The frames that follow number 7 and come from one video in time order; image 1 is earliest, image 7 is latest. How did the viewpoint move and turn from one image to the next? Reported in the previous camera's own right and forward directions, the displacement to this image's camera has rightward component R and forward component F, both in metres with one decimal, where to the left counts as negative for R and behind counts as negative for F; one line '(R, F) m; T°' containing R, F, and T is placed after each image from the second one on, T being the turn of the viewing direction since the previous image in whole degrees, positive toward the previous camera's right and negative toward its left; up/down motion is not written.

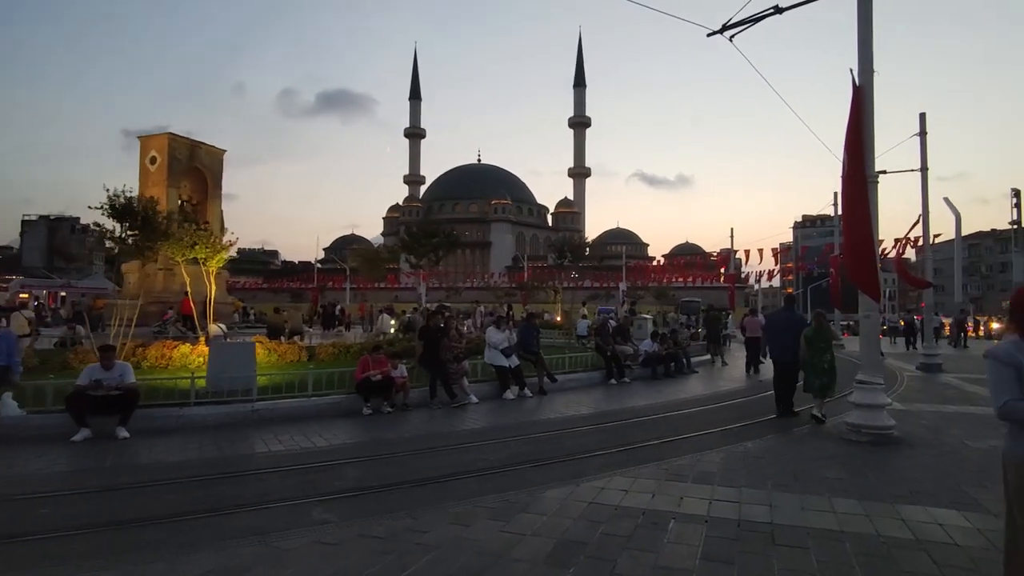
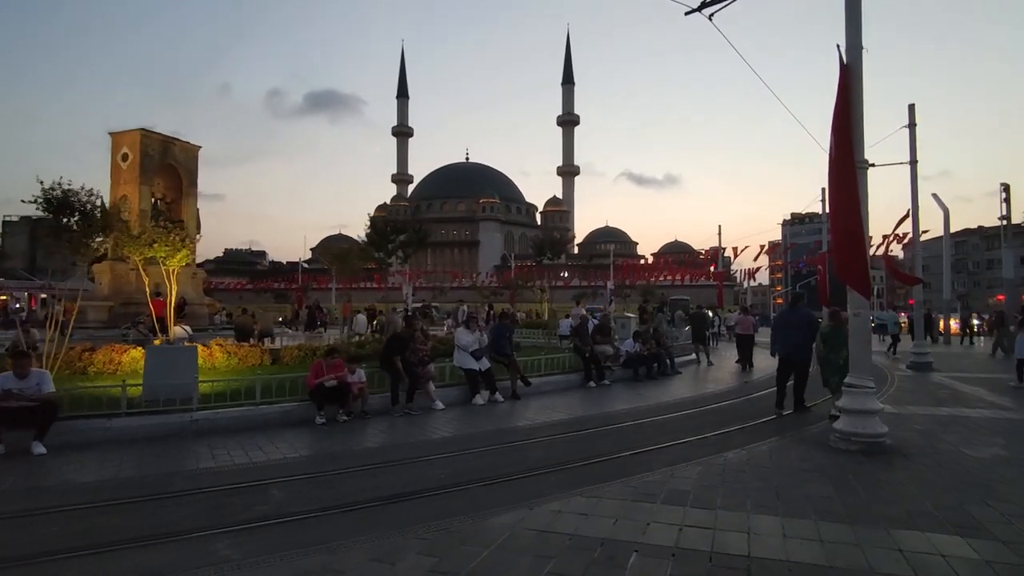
(+0.4, +0.7) m; +1°
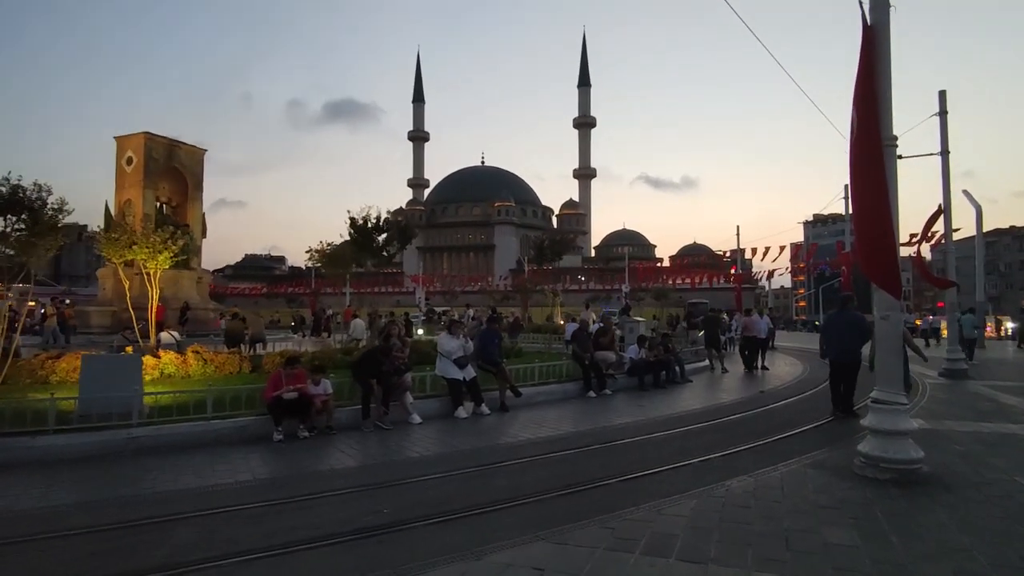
(+0.5, +1.0) m; -2°
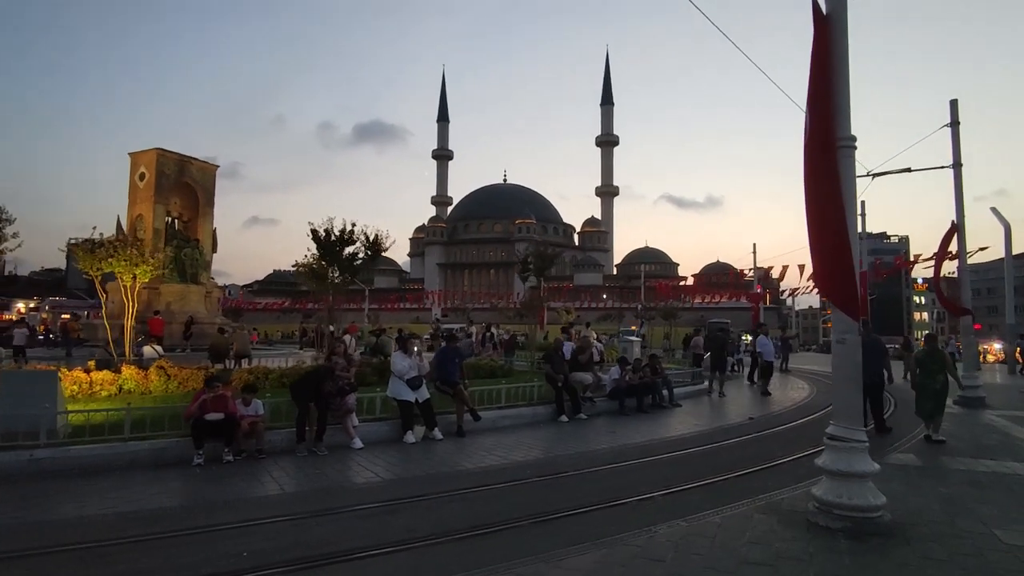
(+1.0, +0.7) m; -2°
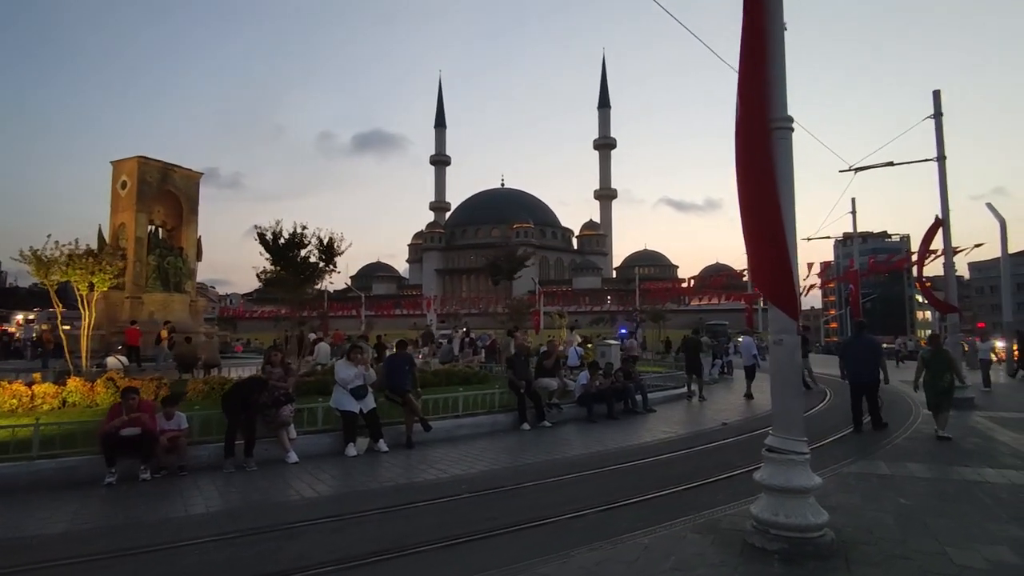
(+0.8, +0.5) m; 0°
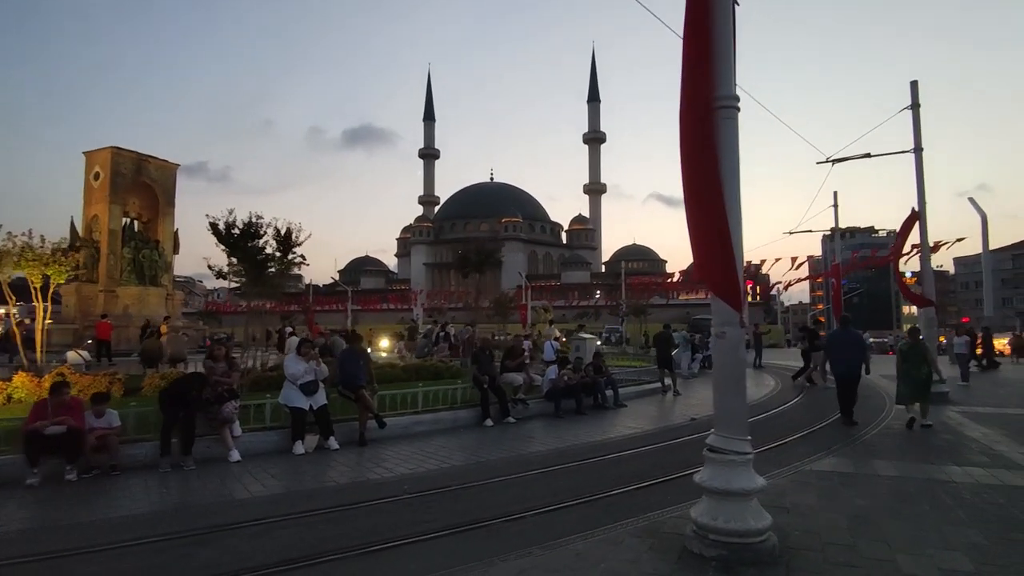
(+0.5, +0.3) m; +1°
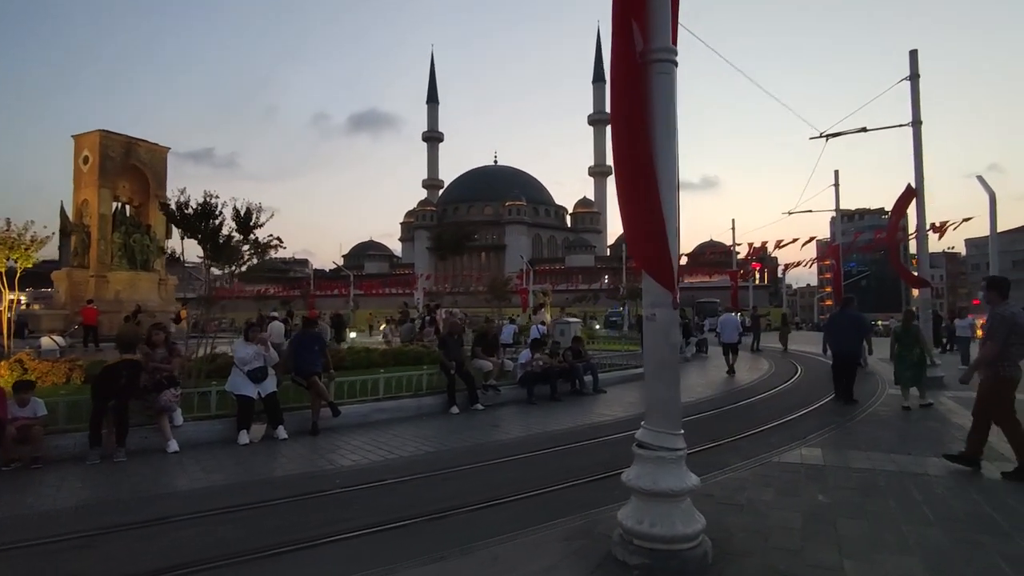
(+0.6, +0.5) m; -1°
